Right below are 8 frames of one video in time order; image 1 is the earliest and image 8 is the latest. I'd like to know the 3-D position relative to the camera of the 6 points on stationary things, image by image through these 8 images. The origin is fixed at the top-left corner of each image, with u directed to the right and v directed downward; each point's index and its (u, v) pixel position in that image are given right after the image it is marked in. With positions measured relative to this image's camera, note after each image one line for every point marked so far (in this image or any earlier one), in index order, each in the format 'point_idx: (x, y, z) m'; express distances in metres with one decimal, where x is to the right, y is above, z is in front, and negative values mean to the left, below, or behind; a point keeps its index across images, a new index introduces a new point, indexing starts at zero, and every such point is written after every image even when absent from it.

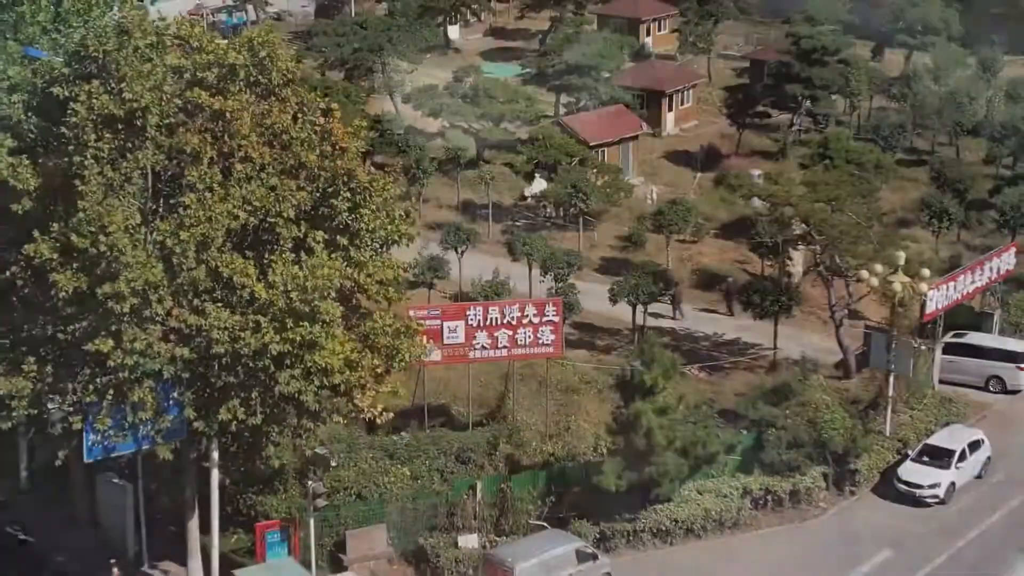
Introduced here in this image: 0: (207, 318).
0: (-2.5, -0.2, +13.2) m
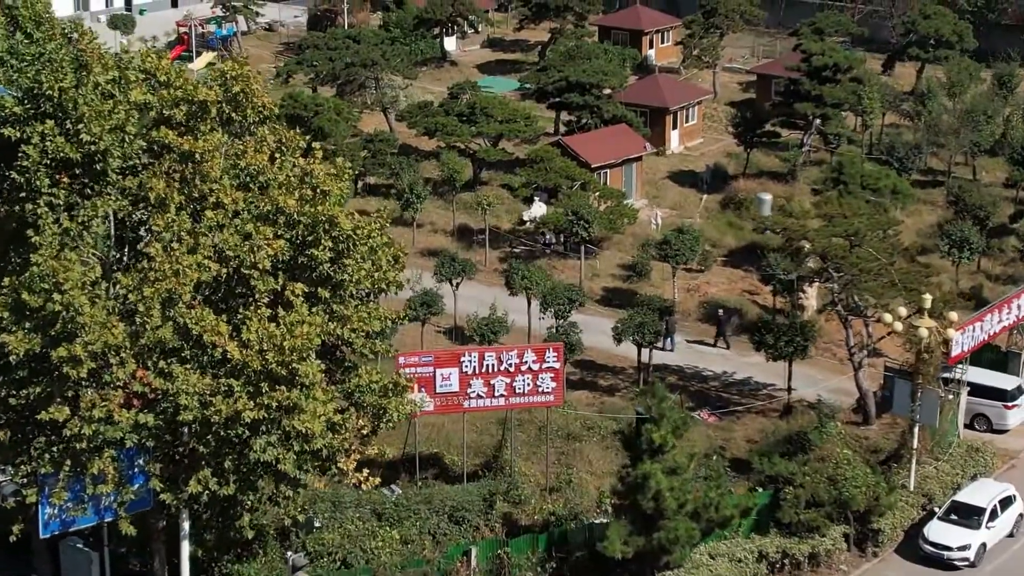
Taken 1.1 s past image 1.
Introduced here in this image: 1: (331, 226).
0: (-2.5, -0.7, +12.0) m
1: (-1.4, +0.5, +12.7) m
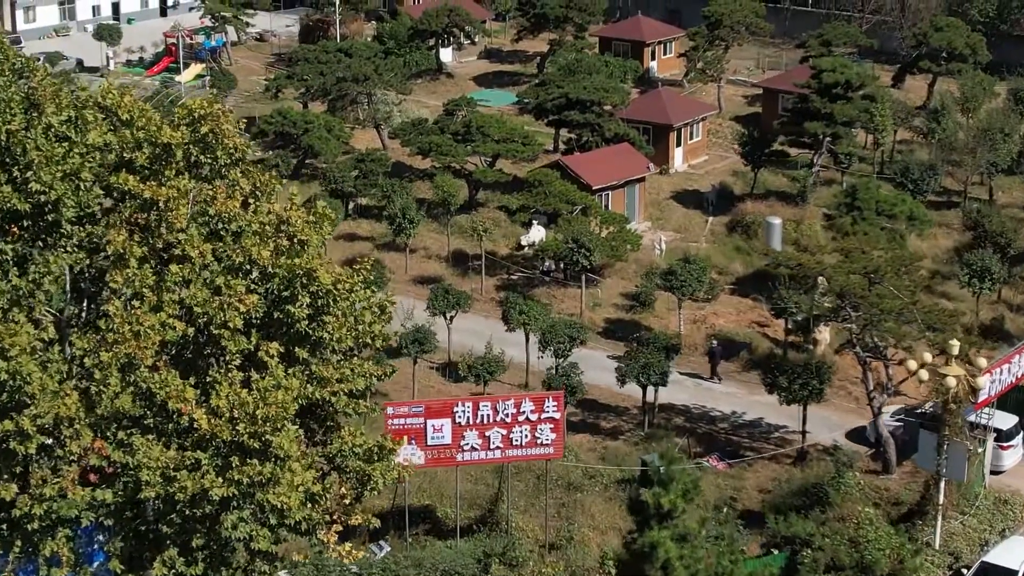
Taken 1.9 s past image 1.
0: (-2.5, -1.1, +10.9) m
1: (-1.5, 0.0, +11.6) m
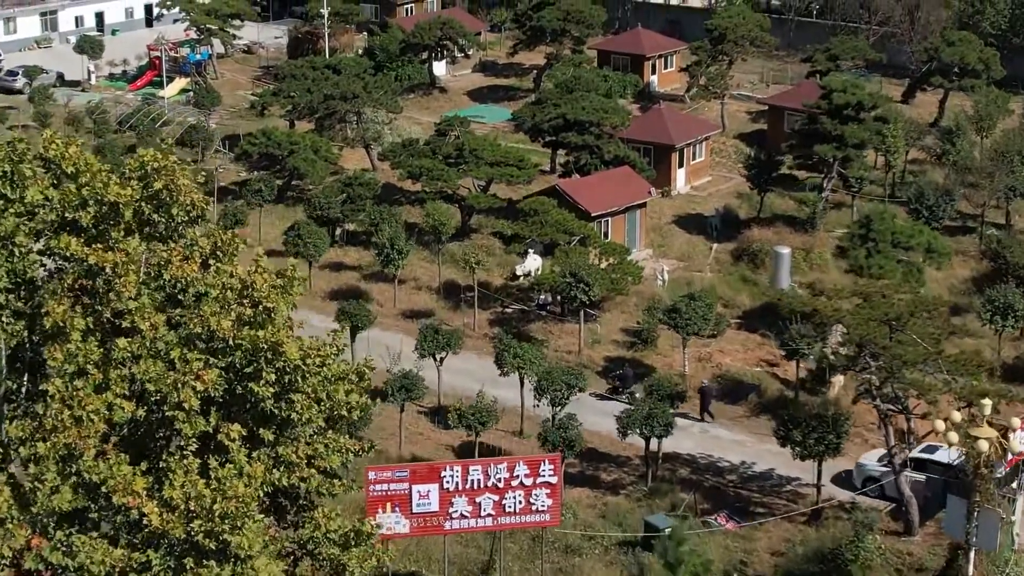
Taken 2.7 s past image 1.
0: (-2.6, -1.6, +9.6) m
1: (-1.5, -0.4, +10.3) m
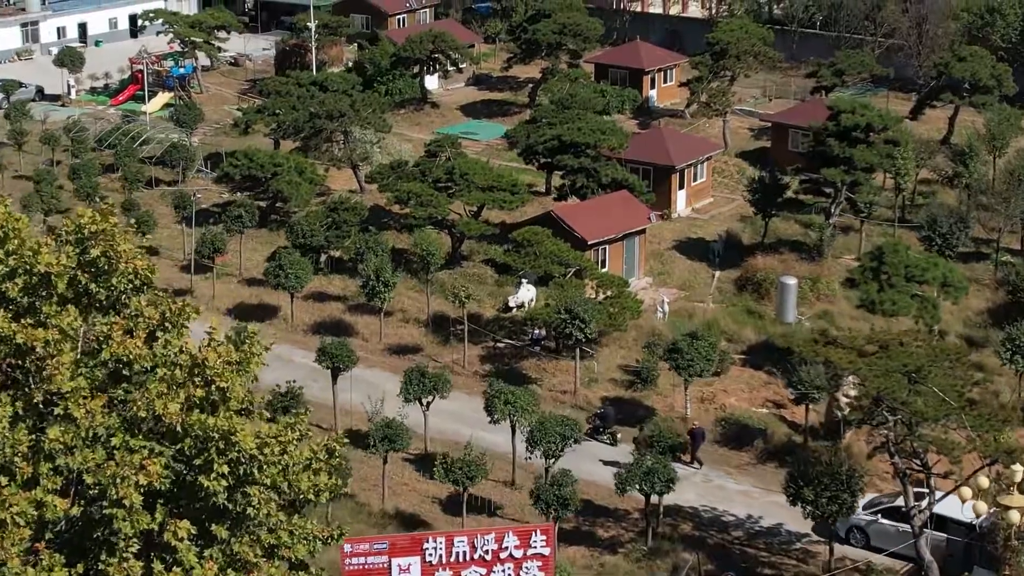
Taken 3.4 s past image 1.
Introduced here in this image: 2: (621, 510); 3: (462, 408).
0: (-2.7, -2.0, +8.4) m
1: (-1.6, -0.9, +9.1) m
2: (+1.2, -2.4, +17.3) m
3: (-0.6, -1.5, +19.8) m
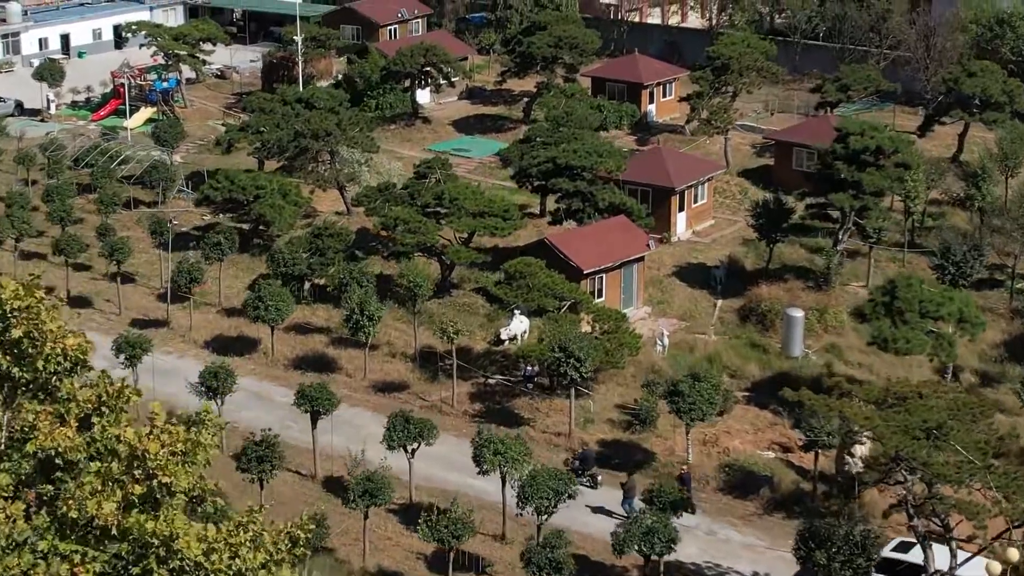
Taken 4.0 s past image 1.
0: (-2.8, -2.5, +7.3) m
1: (-1.7, -1.3, +8.0) m
2: (+1.1, -2.8, +16.2) m
3: (-0.7, -1.9, +18.6) m
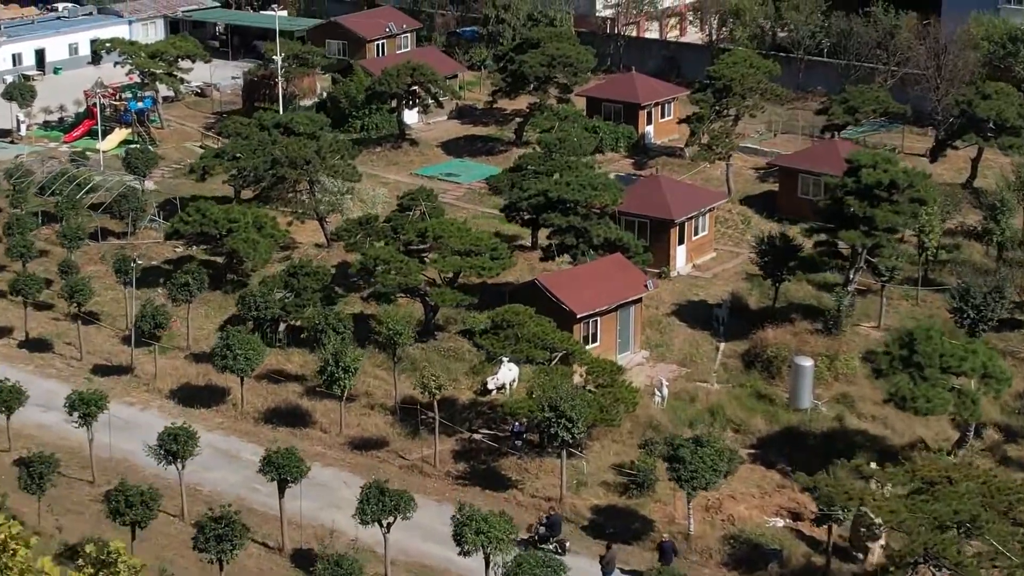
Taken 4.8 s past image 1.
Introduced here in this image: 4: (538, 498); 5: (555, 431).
0: (-2.9, -3.0, +5.8) m
1: (-1.8, -1.9, +6.5) m
2: (+0.9, -3.3, +14.7) m
3: (-0.8, -2.5, +17.1) m
4: (+0.3, -2.3, +17.5) m
5: (+0.5, -1.5, +17.4) m
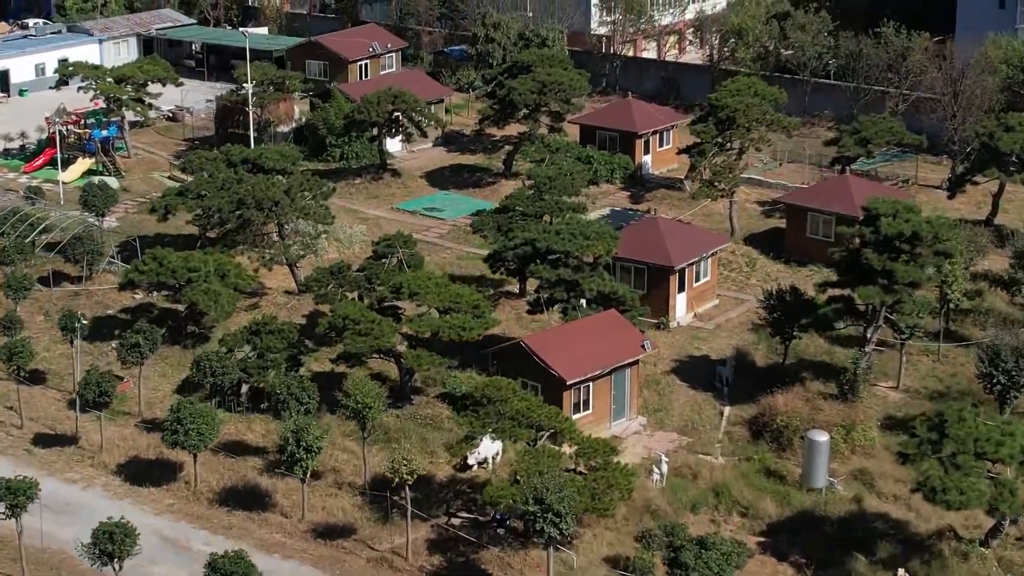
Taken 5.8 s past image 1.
0: (-3.1, -3.7, +3.9) m
1: (-2.0, -2.6, +4.6) m
2: (+0.7, -4.1, +12.7) m
3: (-1.0, -3.2, +15.2) m
4: (+0.1, -3.0, +15.5) m
5: (+0.3, -2.2, +15.5) m
